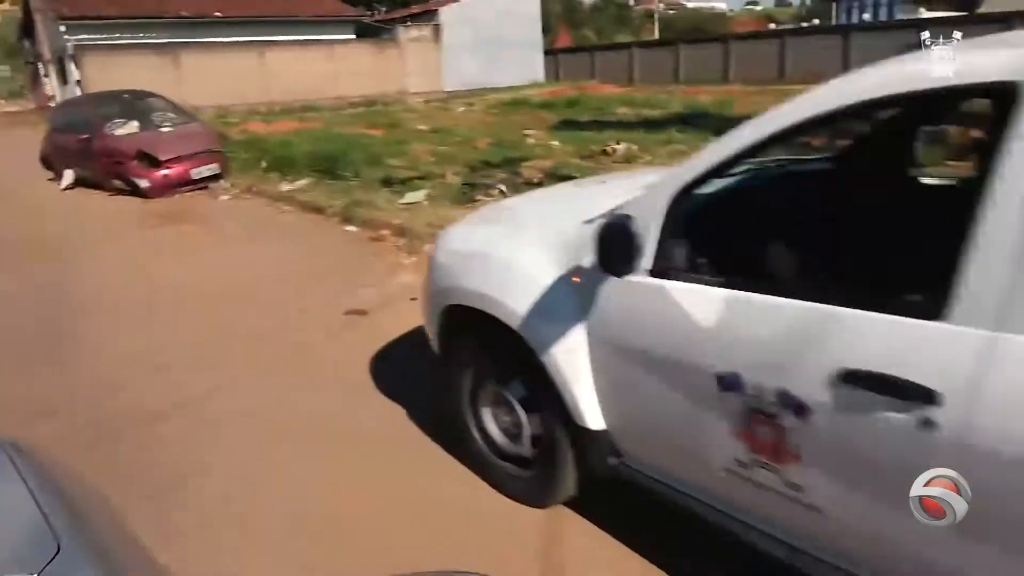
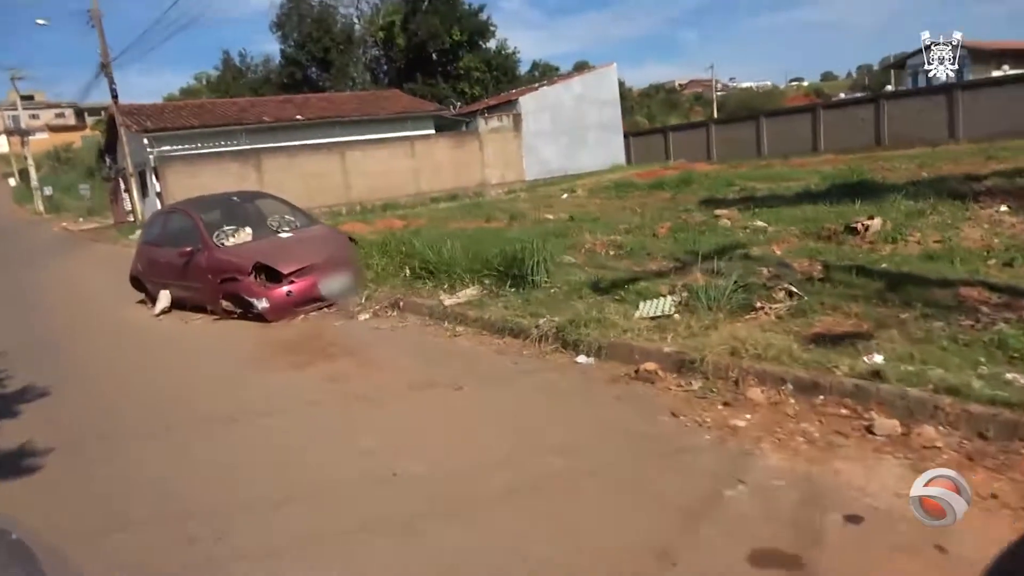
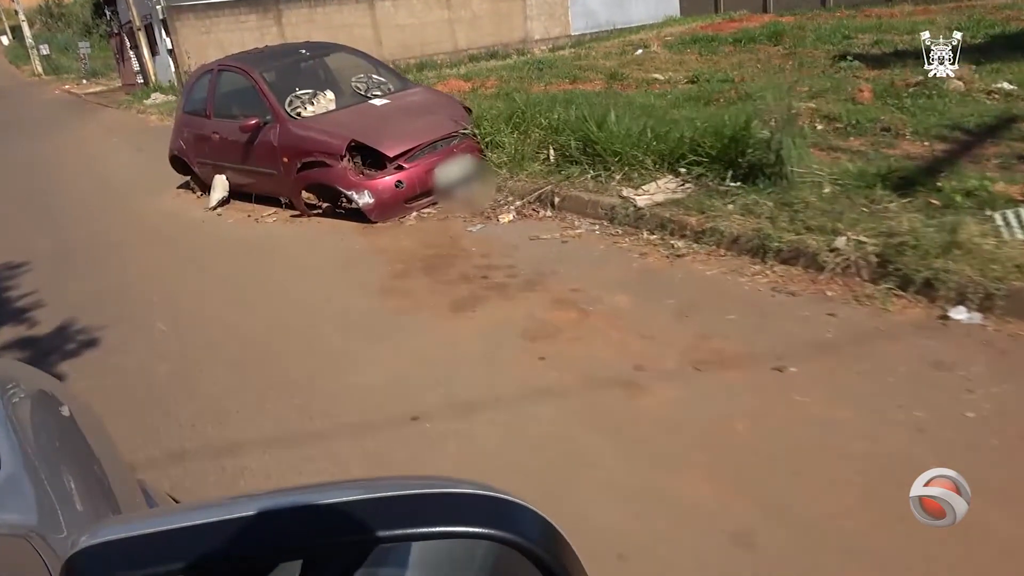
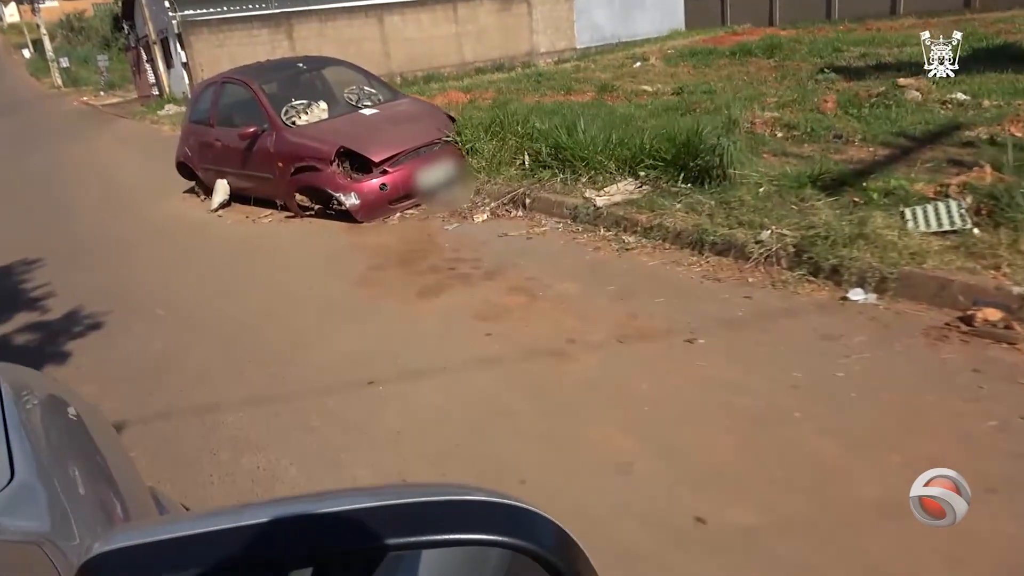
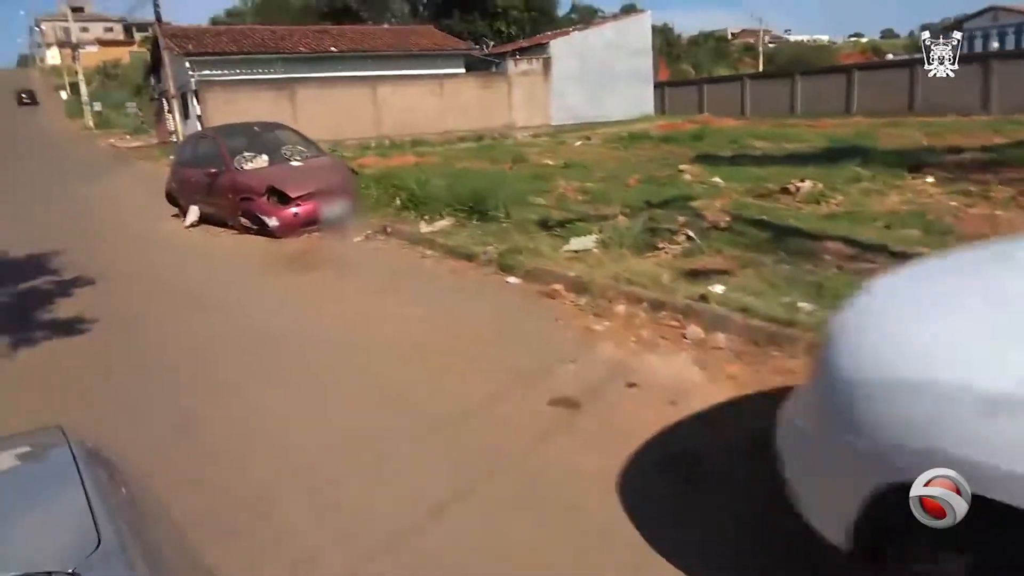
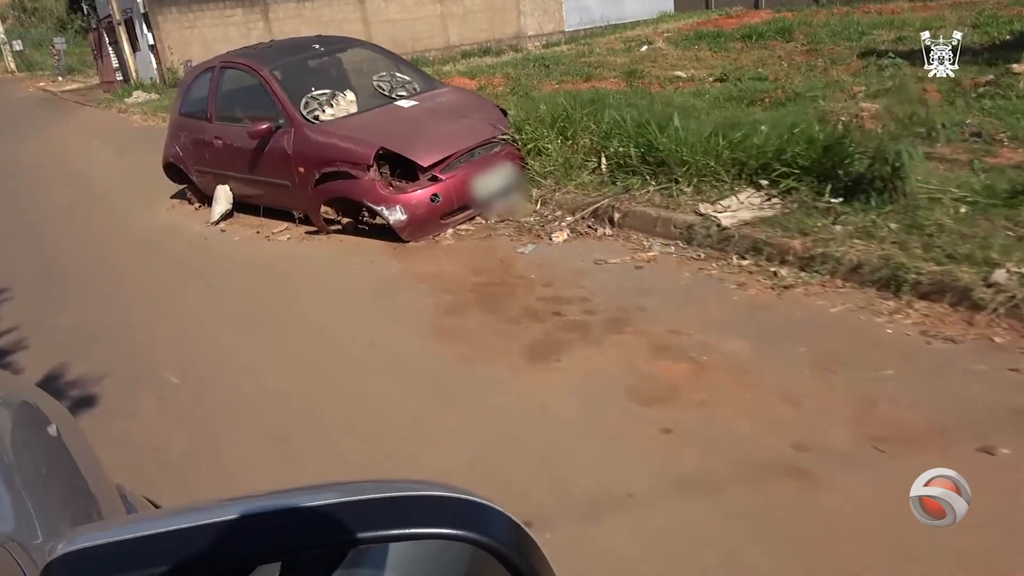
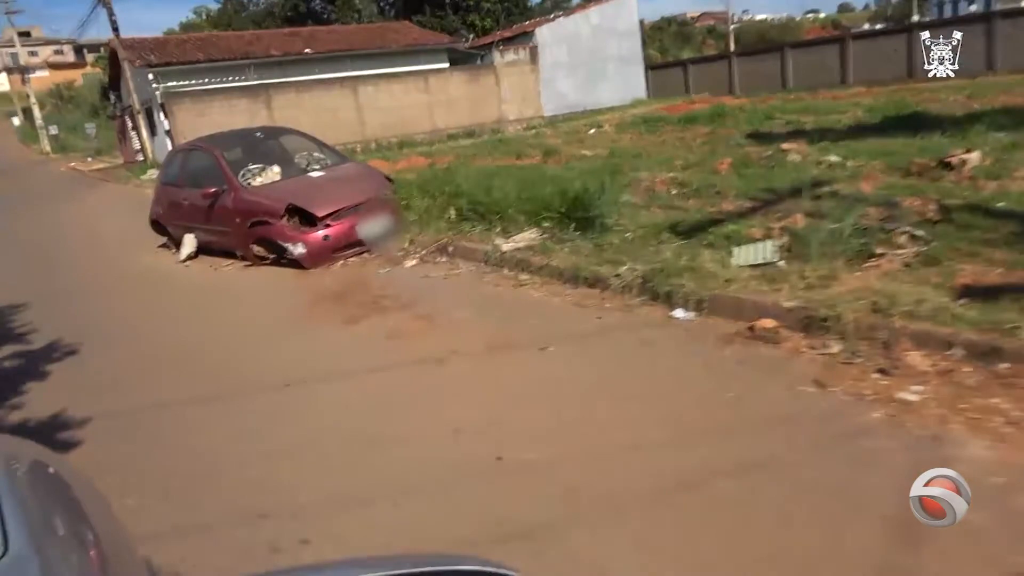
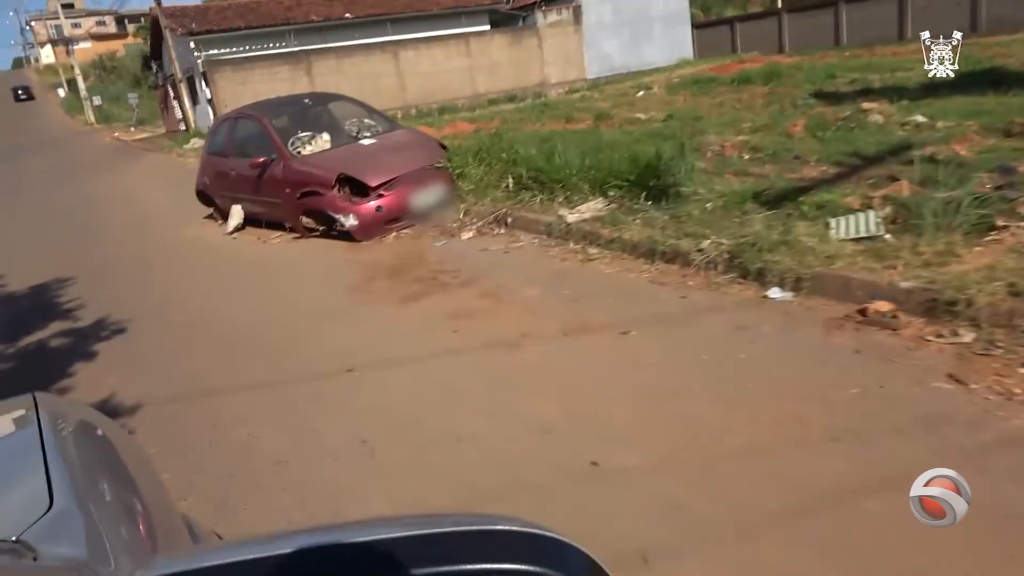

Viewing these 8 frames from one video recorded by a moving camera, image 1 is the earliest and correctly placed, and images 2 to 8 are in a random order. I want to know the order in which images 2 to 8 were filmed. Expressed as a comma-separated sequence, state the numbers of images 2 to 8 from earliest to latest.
5, 2, 7, 8, 4, 3, 6
